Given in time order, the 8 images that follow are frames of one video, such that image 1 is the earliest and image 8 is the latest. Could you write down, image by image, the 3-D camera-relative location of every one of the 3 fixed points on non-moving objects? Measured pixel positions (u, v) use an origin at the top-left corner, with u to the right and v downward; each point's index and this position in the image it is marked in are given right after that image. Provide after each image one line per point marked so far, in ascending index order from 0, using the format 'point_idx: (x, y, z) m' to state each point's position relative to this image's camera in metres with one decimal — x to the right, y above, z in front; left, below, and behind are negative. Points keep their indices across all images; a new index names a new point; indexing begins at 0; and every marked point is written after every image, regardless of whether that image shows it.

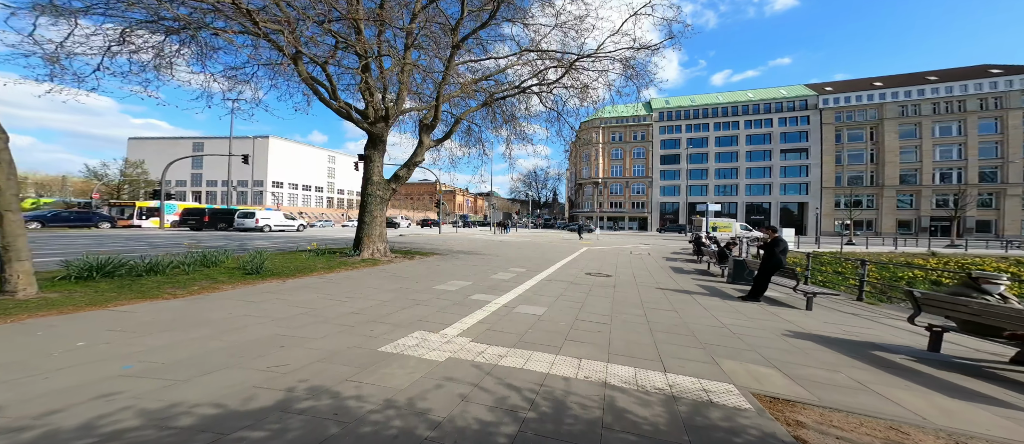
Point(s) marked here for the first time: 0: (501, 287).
0: (-0.3, -1.6, +8.0) m
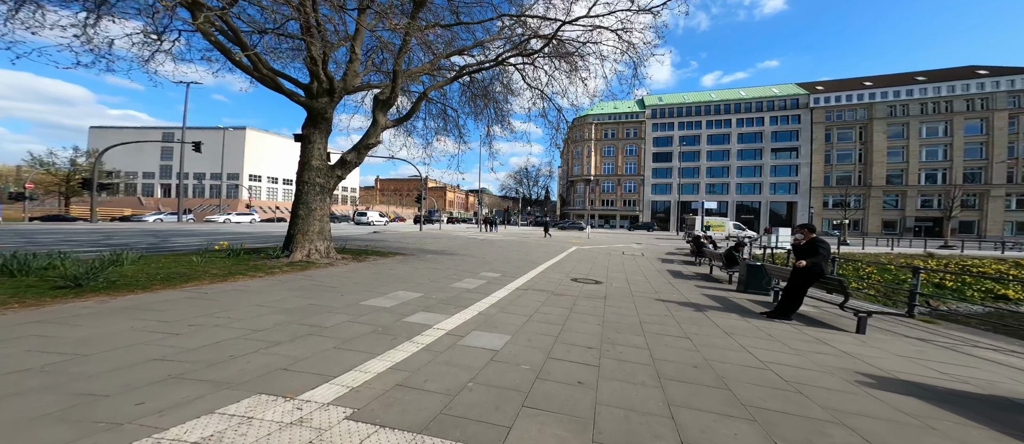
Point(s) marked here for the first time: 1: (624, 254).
0: (-1.0, -1.4, +6.1) m
1: (+6.3, -1.8, +19.4) m
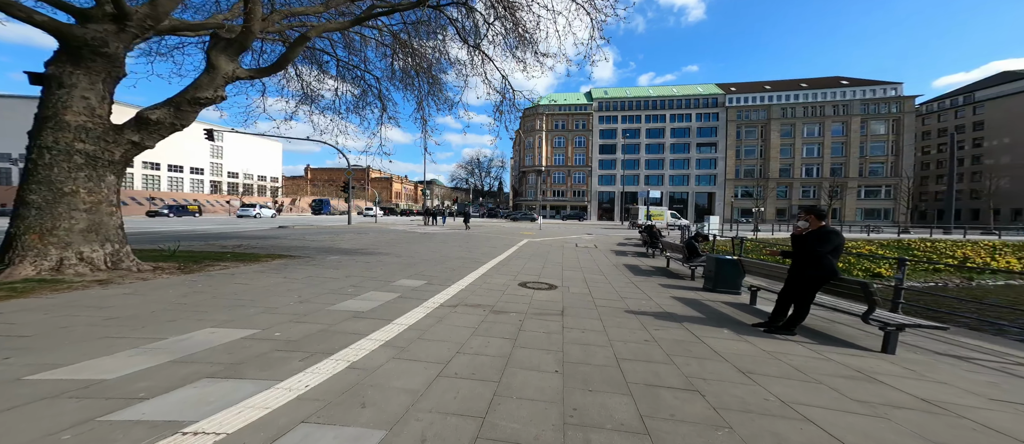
0: (-2.0, -1.3, +3.6) m
1: (+3.3, -1.3, +17.8) m
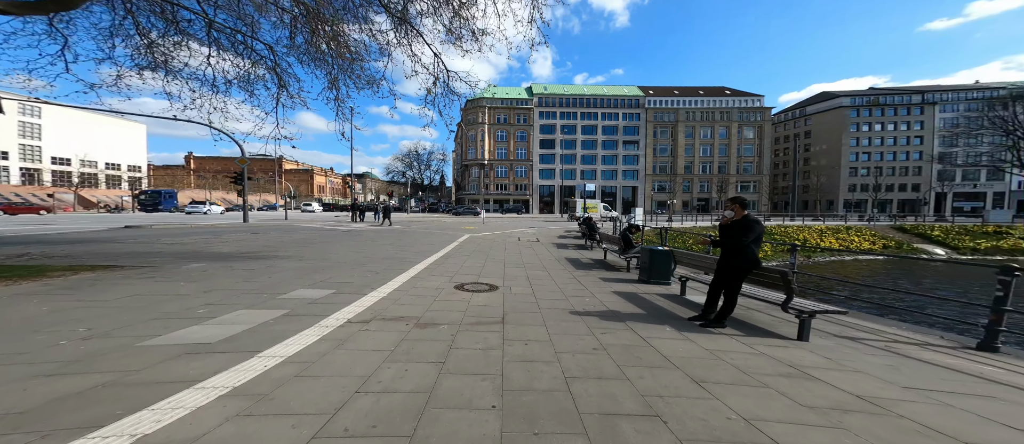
0: (-2.6, -1.3, +2.5) m
1: (+0.3, -0.9, +17.4) m
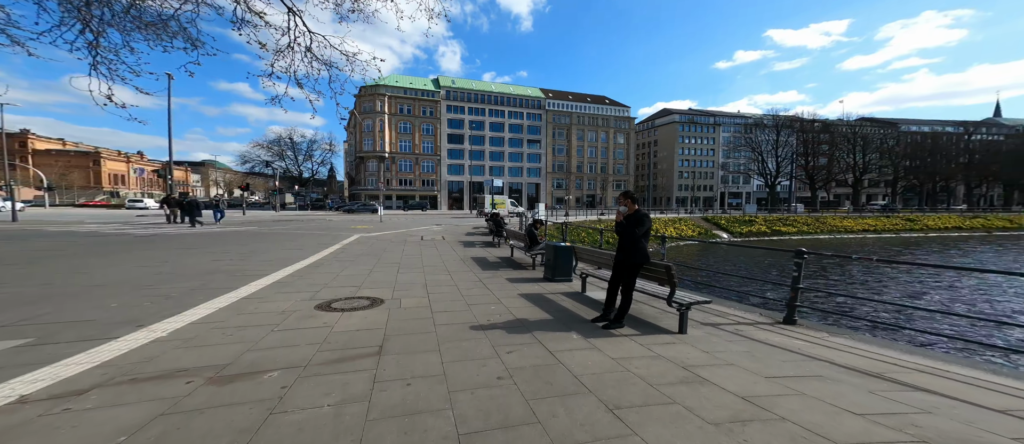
0: (-3.2, -1.3, +0.8) m
1: (-4.3, -0.8, +16.0) m
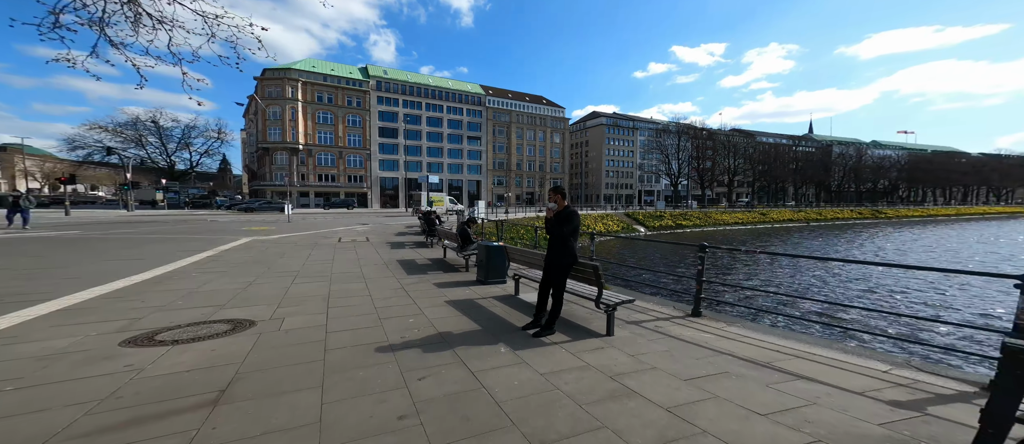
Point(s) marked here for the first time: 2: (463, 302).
0: (-3.5, -1.4, -0.3) m
1: (-7.1, -0.8, +14.4) m
2: (-0.9, -1.5, +6.3) m
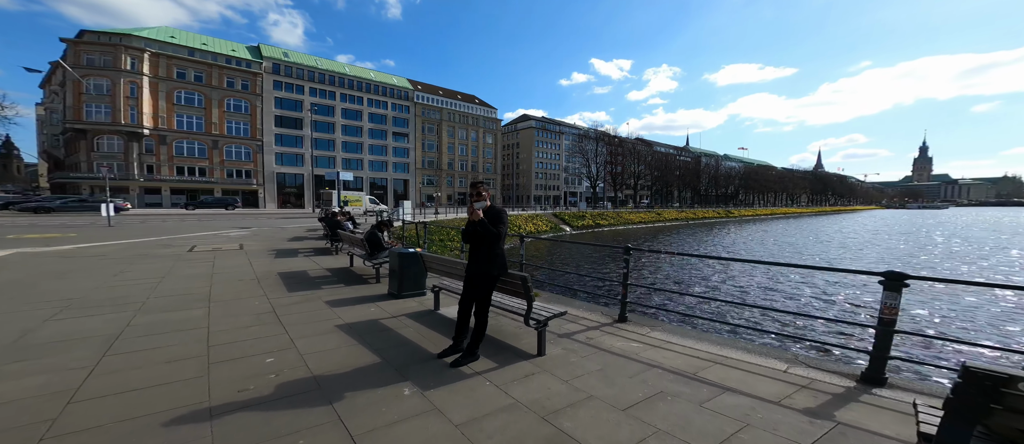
0: (-3.4, -1.4, -1.9) m
1: (-9.9, -0.9, +11.8) m
2: (-2.2, -1.5, +5.0) m
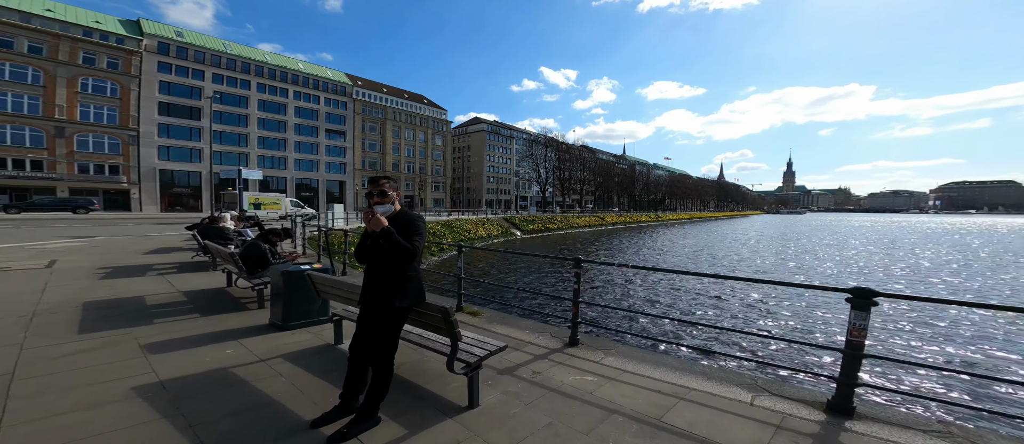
0: (-3.3, -1.5, -3.5) m
1: (-11.6, -1.1, +9.1) m
2: (-3.0, -1.6, +3.6) m
